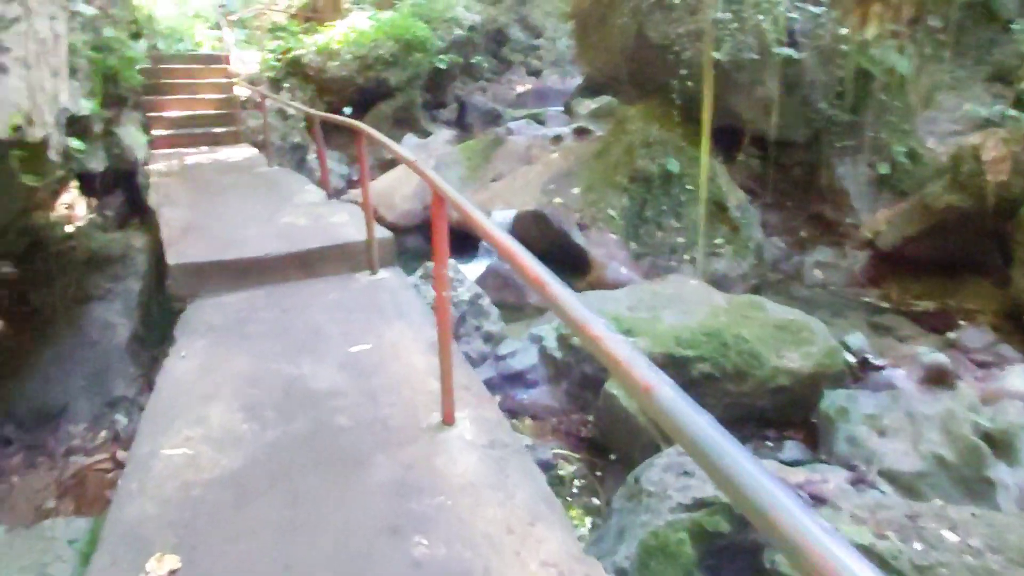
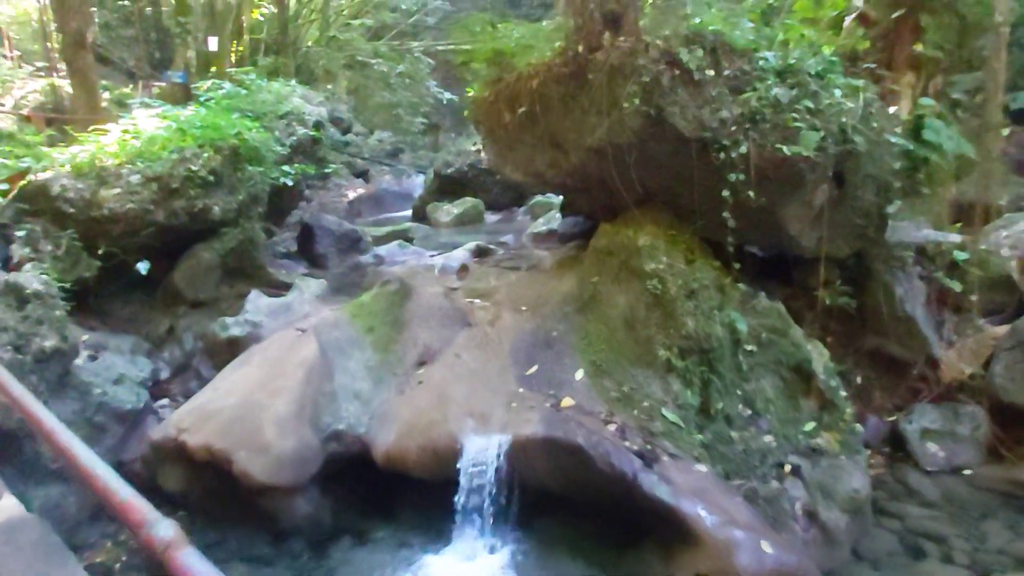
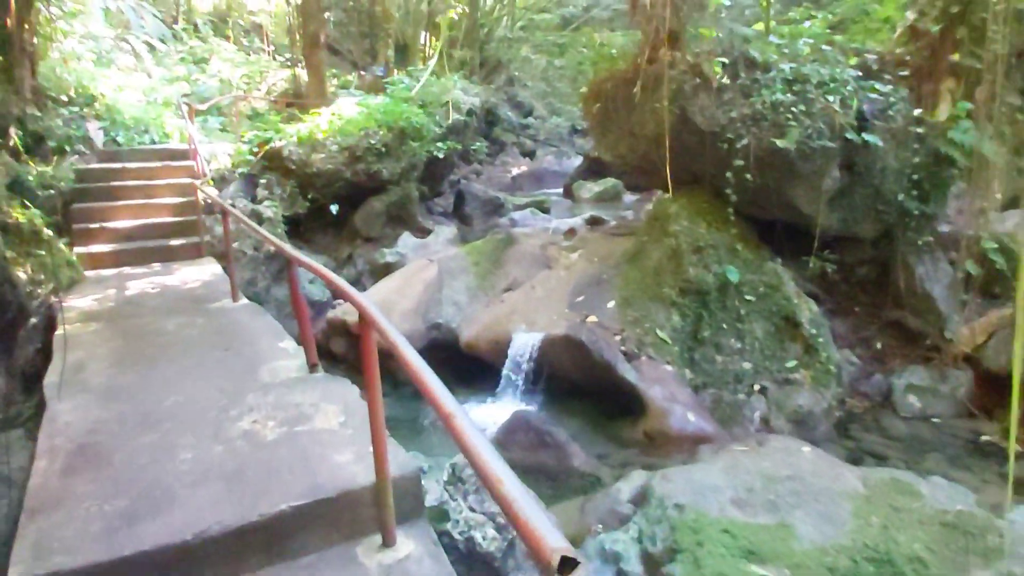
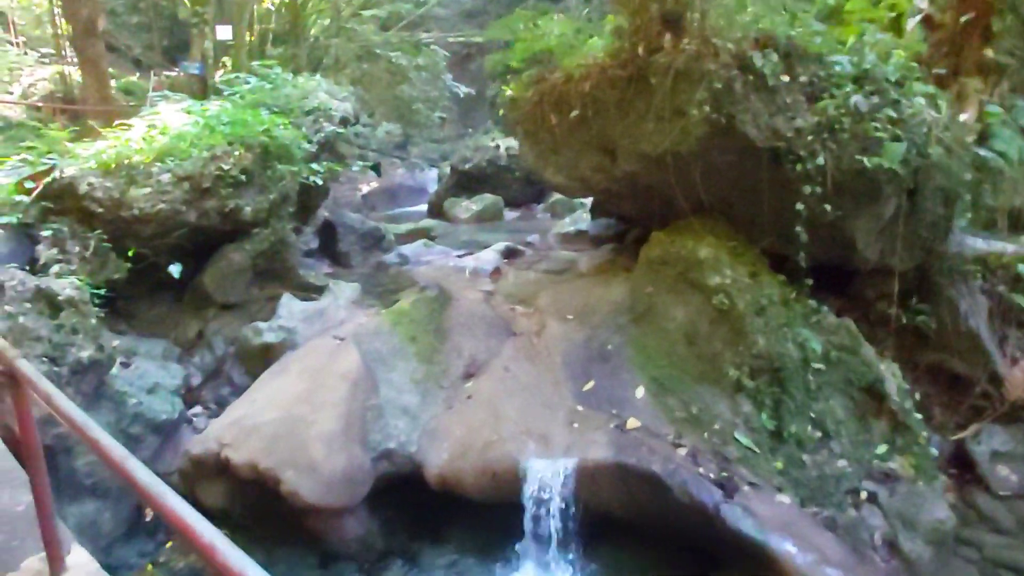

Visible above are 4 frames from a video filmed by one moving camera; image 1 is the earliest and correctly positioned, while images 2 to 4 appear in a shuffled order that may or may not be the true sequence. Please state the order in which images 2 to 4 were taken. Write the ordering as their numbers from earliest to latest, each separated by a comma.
3, 2, 4
